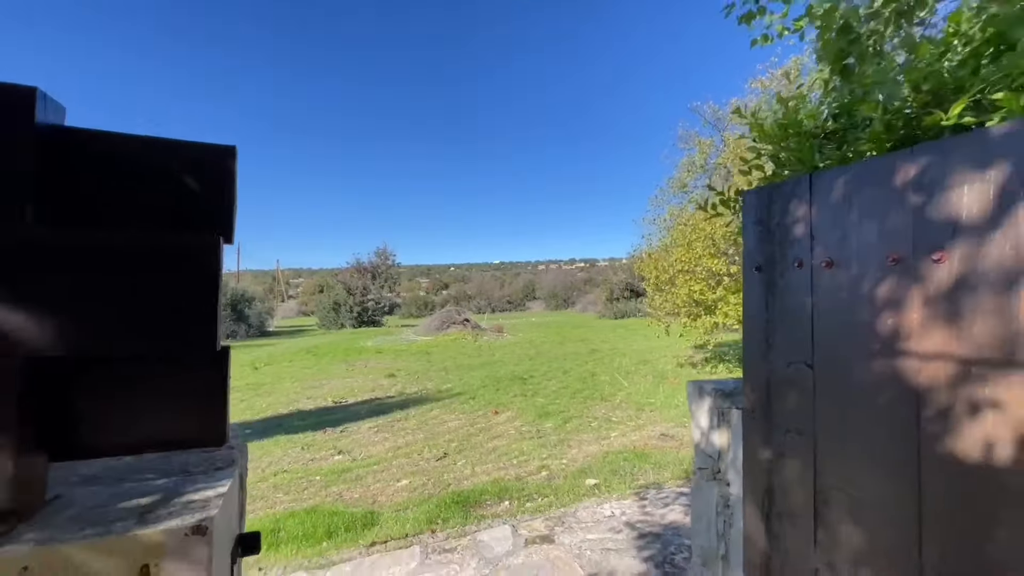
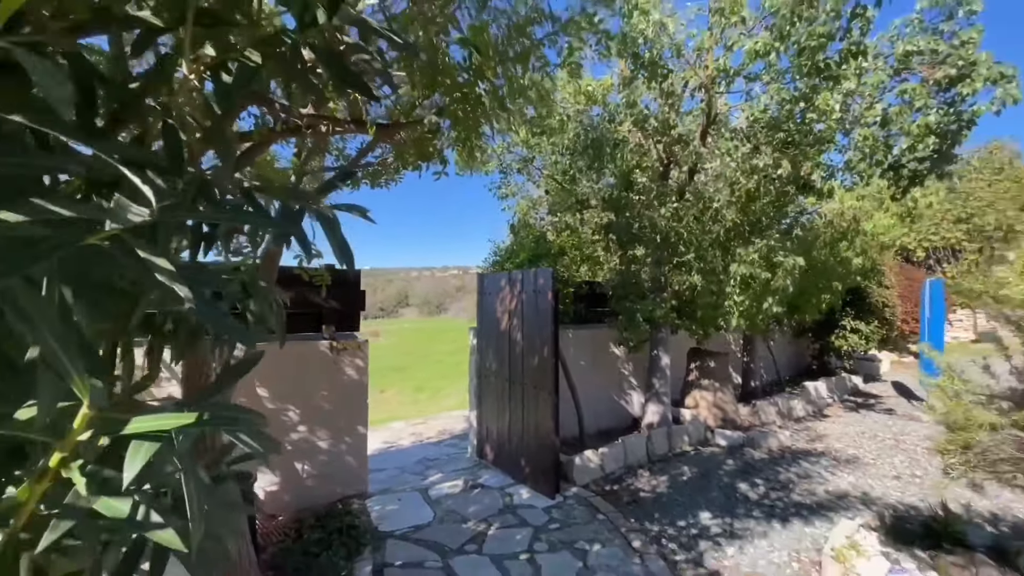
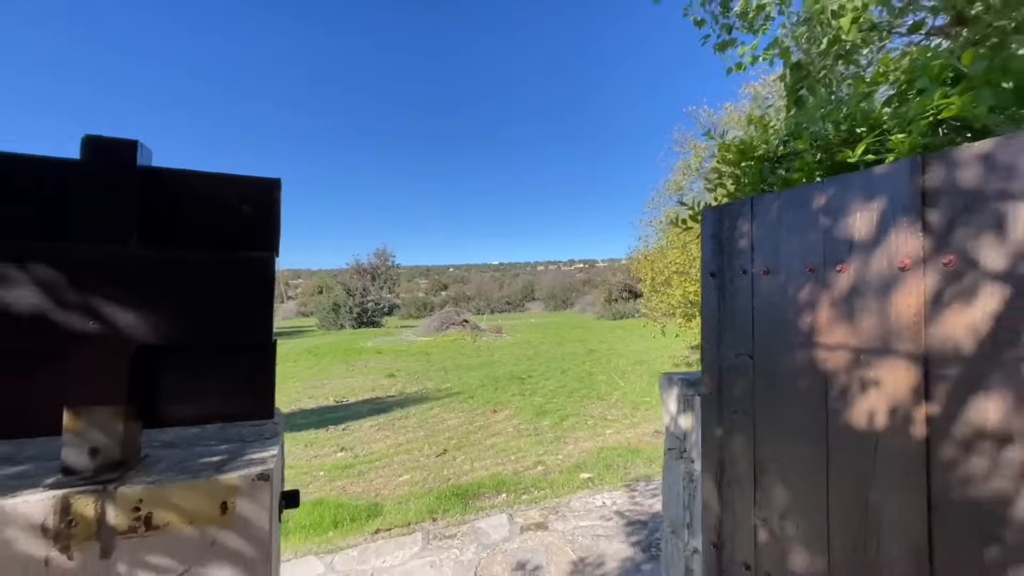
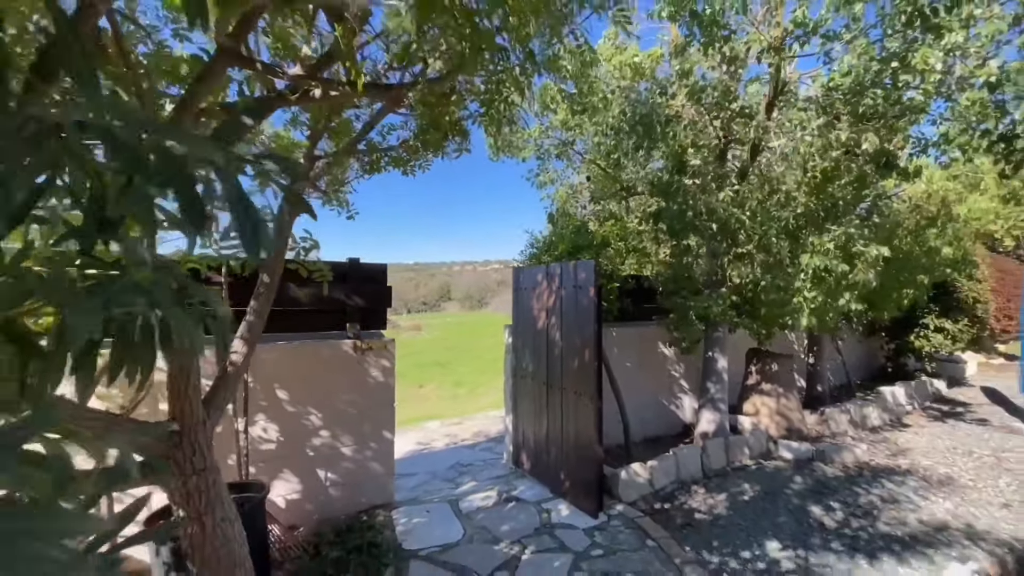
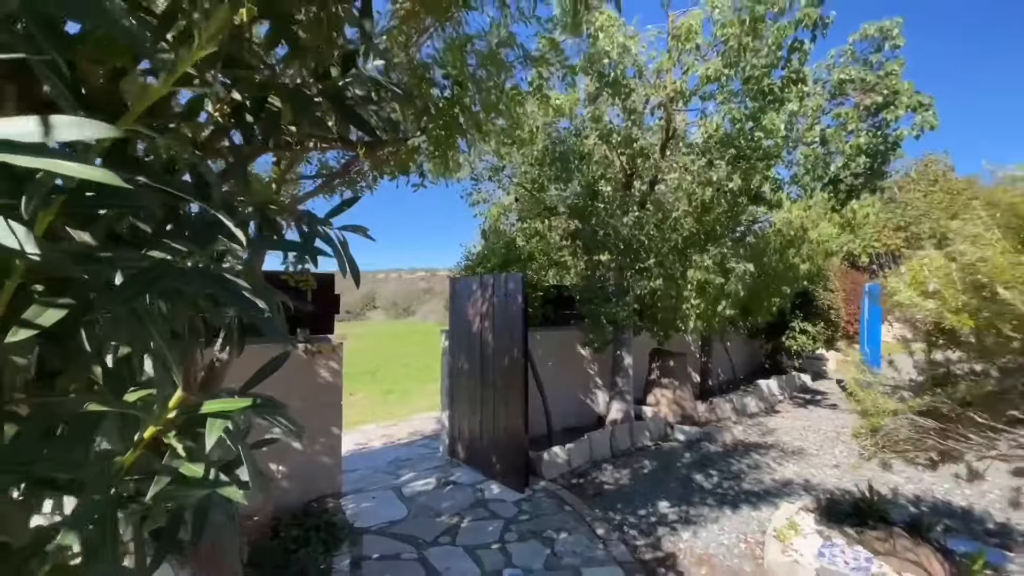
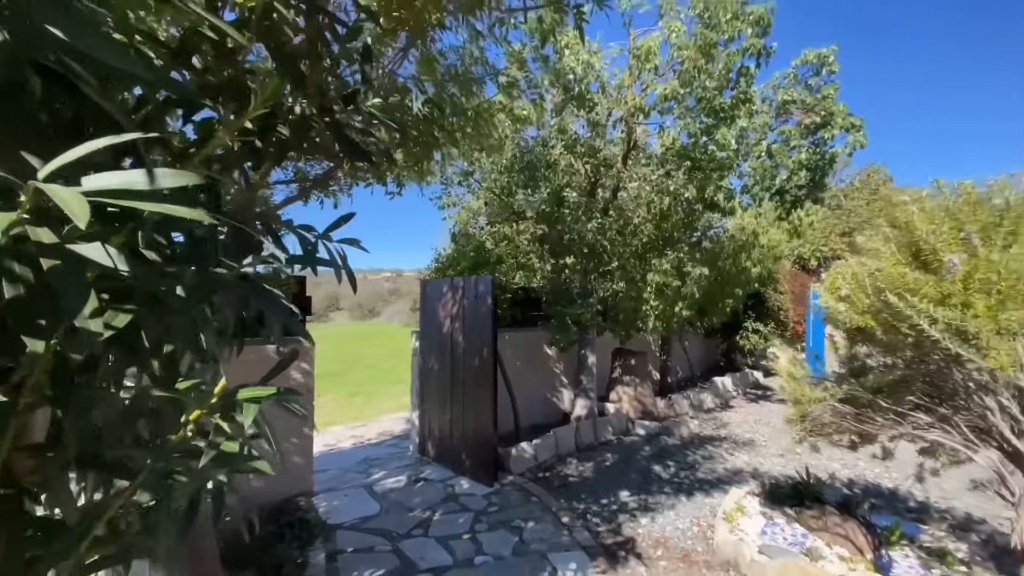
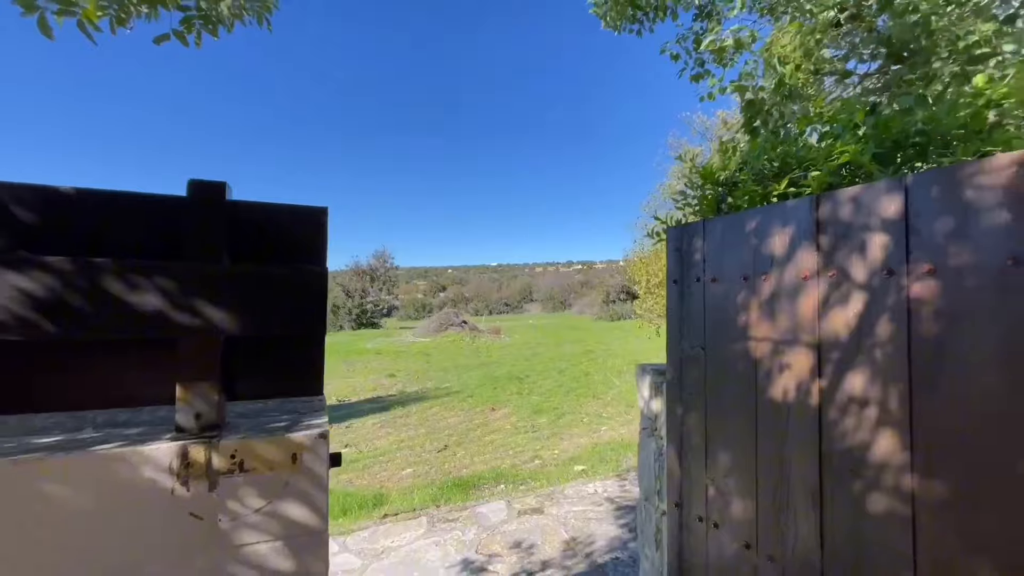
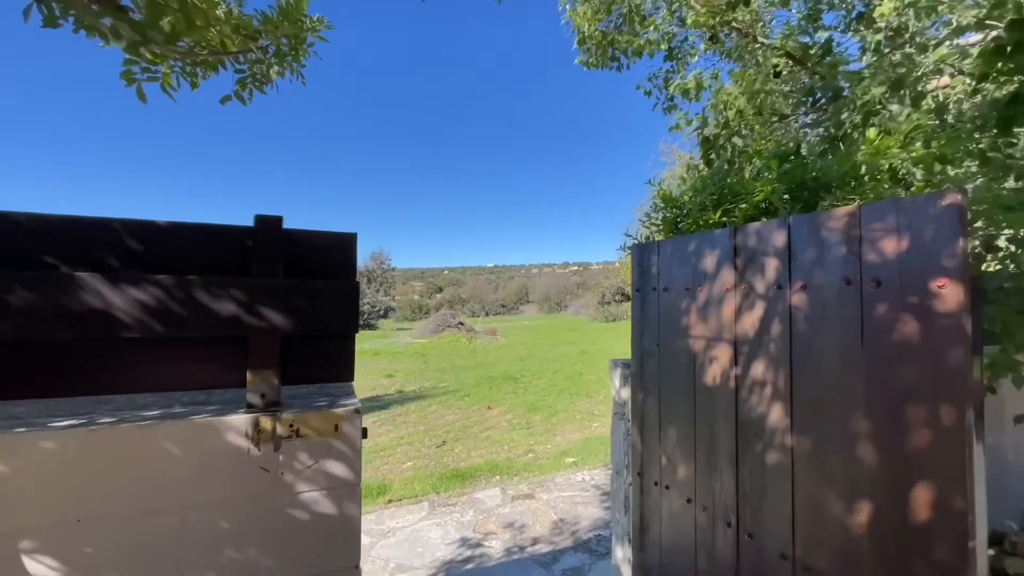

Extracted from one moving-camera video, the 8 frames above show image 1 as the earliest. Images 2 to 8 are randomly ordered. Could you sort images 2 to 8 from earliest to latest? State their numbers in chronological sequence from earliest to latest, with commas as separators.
3, 7, 8, 4, 2, 5, 6
